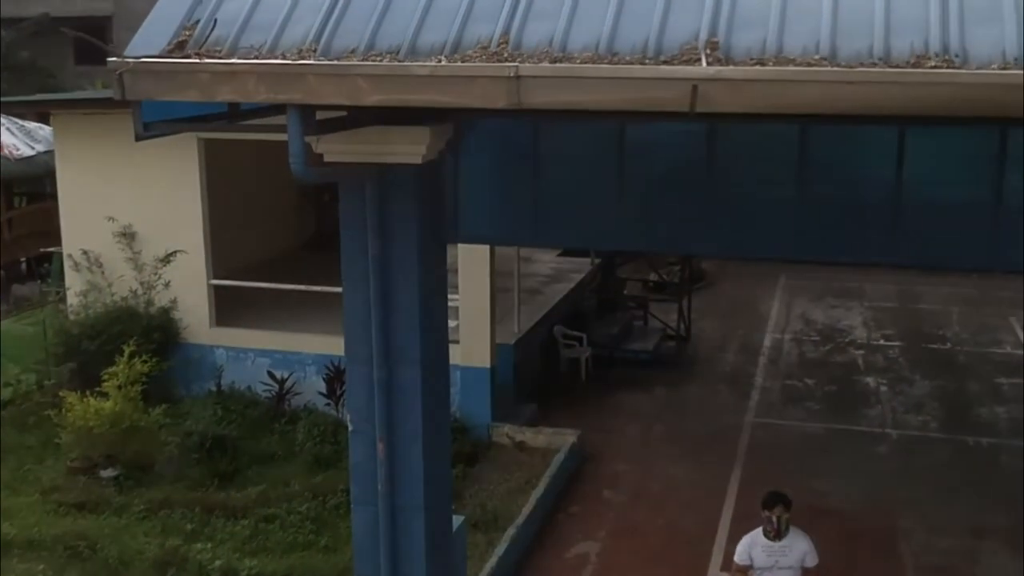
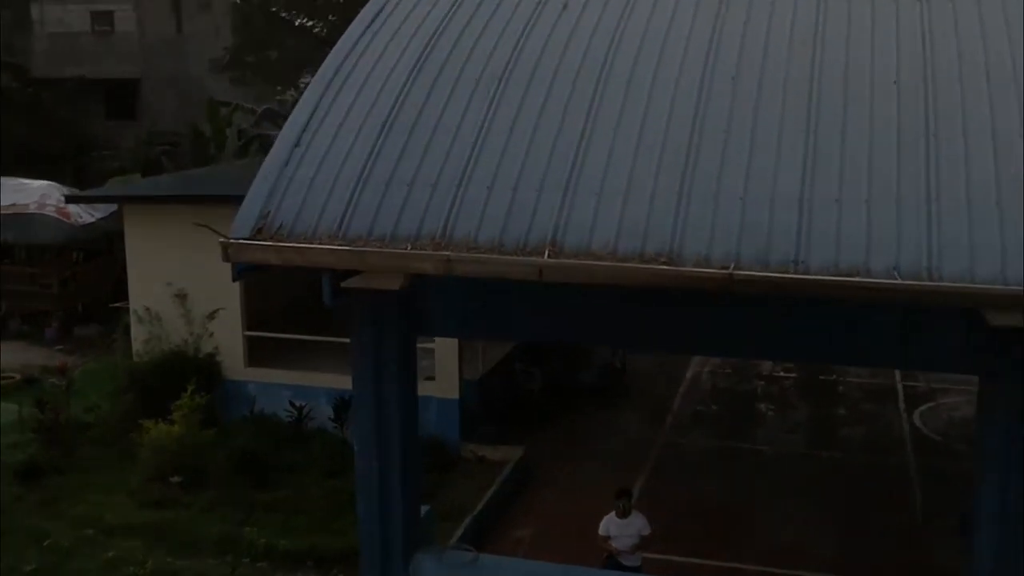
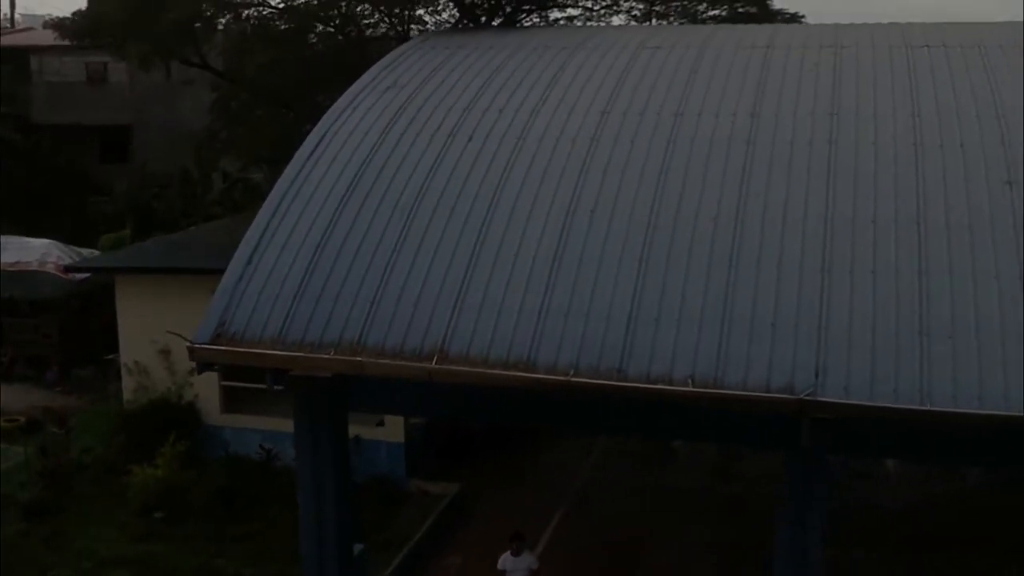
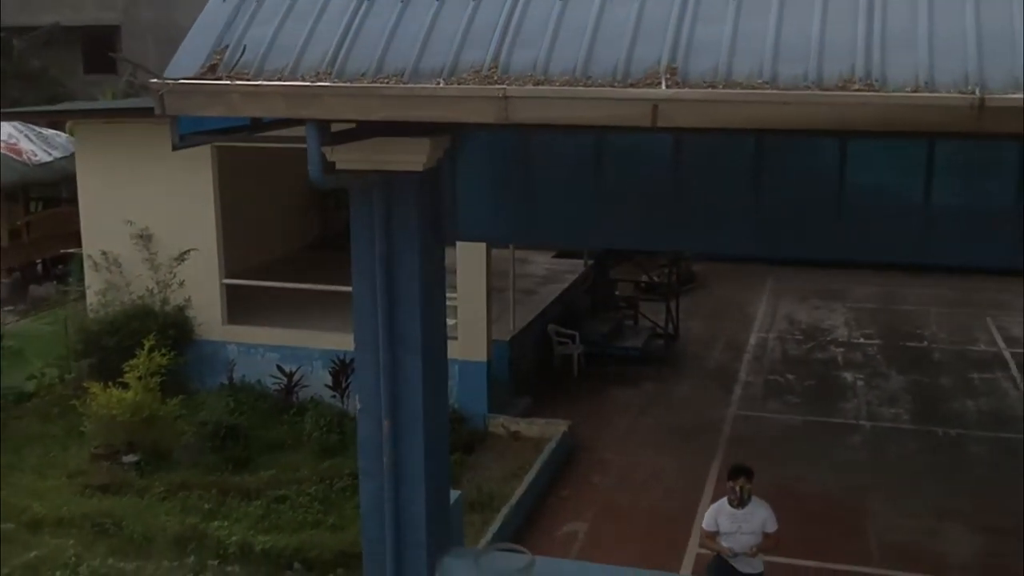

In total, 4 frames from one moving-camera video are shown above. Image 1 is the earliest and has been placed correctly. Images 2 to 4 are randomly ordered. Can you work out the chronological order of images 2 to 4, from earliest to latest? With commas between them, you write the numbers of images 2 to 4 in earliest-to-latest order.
4, 2, 3
